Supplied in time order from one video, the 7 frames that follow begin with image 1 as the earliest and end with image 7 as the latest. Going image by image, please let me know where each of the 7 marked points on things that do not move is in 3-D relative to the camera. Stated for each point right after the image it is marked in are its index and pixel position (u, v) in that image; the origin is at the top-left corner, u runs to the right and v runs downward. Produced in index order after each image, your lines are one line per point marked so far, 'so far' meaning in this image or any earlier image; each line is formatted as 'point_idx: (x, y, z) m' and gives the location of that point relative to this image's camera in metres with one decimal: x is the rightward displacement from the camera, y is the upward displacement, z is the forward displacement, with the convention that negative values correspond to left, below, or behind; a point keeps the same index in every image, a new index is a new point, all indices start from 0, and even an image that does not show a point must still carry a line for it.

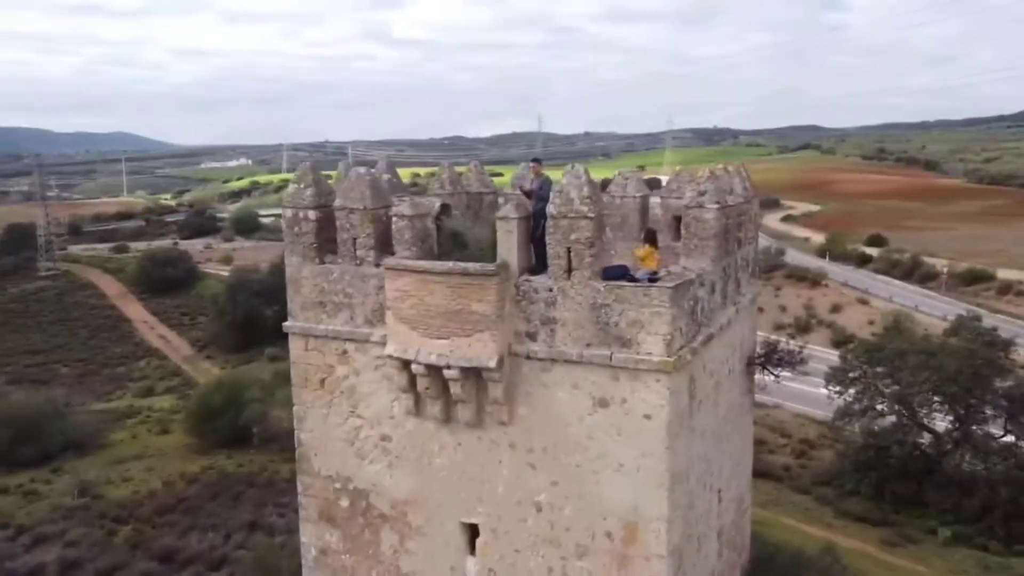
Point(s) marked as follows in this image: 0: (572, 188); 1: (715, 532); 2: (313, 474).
0: (+0.5, +0.9, +7.0) m
1: (+2.2, -2.6, +8.8) m
2: (-2.2, -2.0, +8.8) m
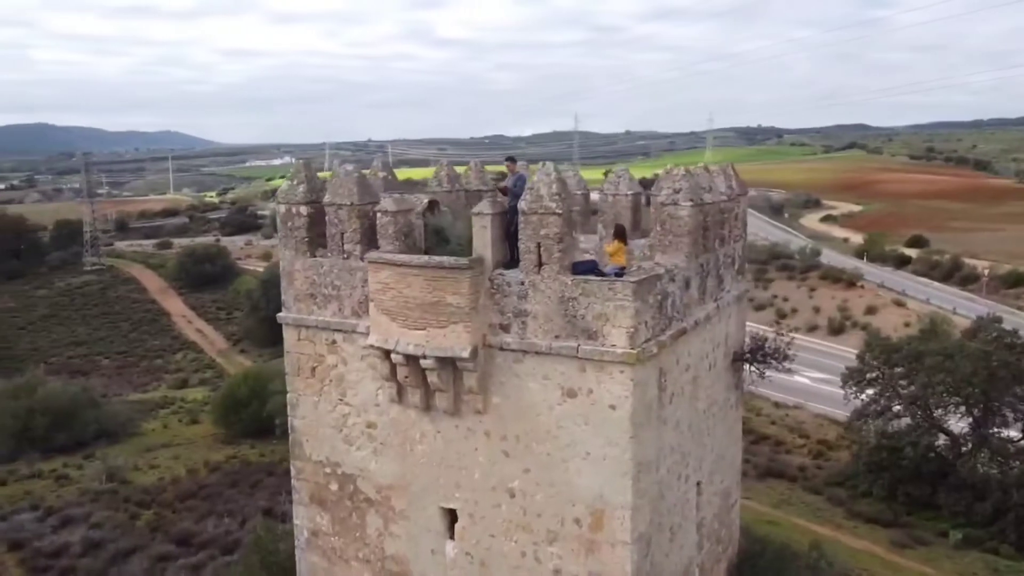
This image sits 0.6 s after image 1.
0: (+0.3, +0.9, +7.3) m
1: (+2.0, -2.6, +9.0) m
2: (-2.3, -1.9, +9.2) m
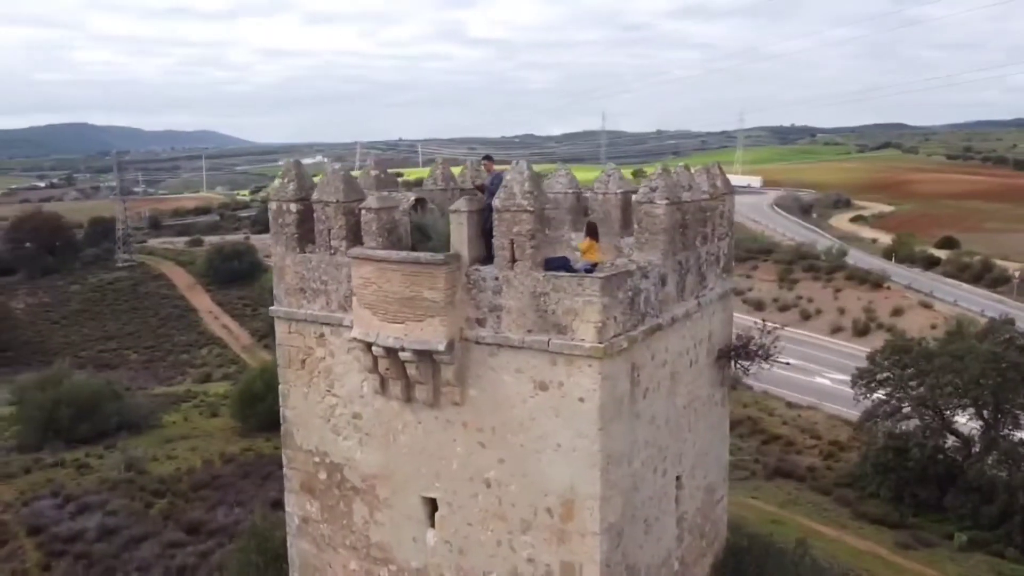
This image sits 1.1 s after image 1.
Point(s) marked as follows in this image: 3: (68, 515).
0: (0.0, +1.0, +7.5) m
1: (+1.8, -2.6, +9.1) m
2: (-2.5, -1.9, +9.5) m
3: (-9.2, -4.7, +16.8) m
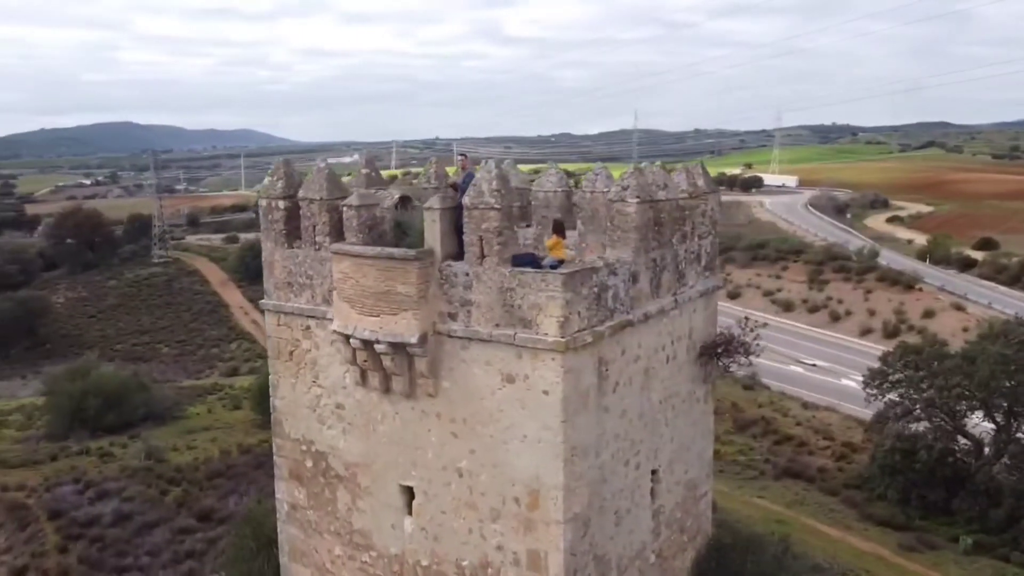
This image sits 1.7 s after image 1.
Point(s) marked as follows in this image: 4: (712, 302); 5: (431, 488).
0: (-0.3, +1.0, +7.7) m
1: (+1.5, -2.5, +9.3) m
2: (-2.8, -1.8, +9.8) m
3: (-9.1, -4.6, +17.4) m
4: (+2.6, -0.2, +10.4) m
5: (-0.9, -2.1, +8.6) m
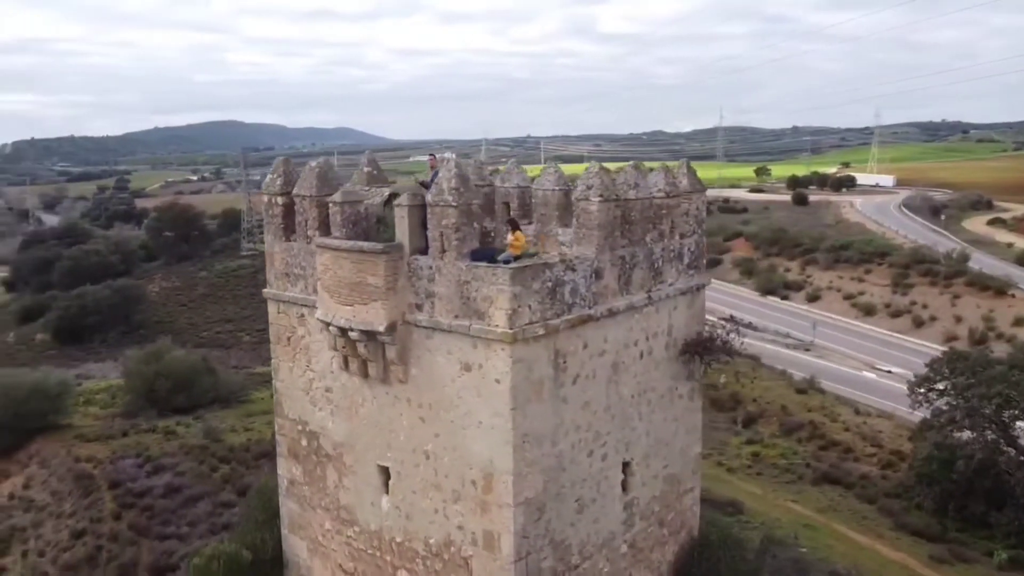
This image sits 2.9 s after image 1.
0: (-0.7, +1.1, +8.2) m
1: (+1.2, -2.5, +9.5) m
2: (-3.0, -1.7, +10.6) m
3: (-8.5, -4.3, +18.8) m
4: (+2.4, -0.2, +10.5) m
5: (-1.2, -2.0, +9.1) m
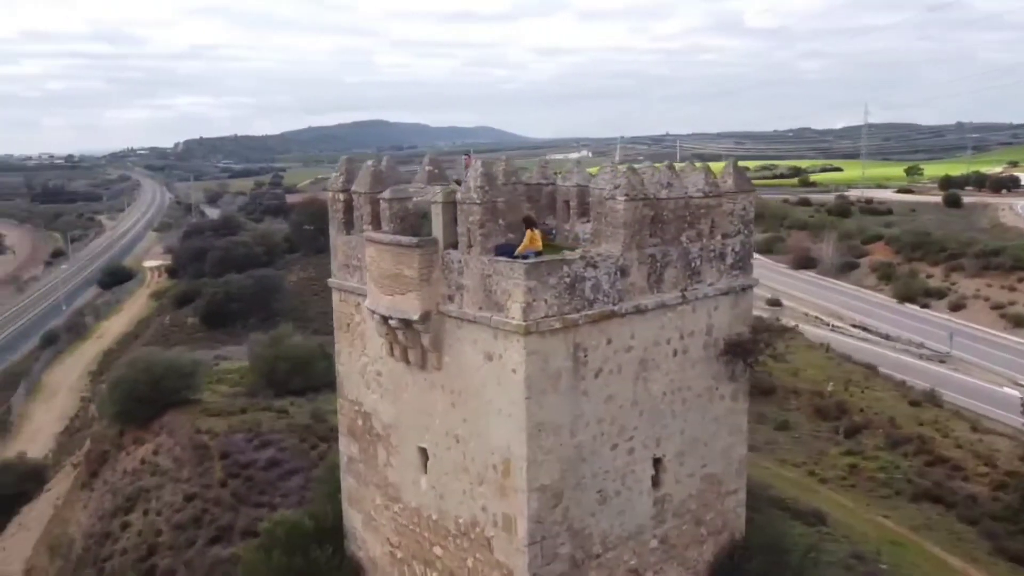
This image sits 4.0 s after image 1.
0: (-0.4, +1.2, +8.7) m
1: (+1.6, -2.5, +9.7) m
2: (-2.4, -1.6, +11.4) m
3: (-6.6, -4.0, +20.4) m
4: (+3.0, -0.2, +10.5) m
5: (-0.9, -1.9, +9.7) m
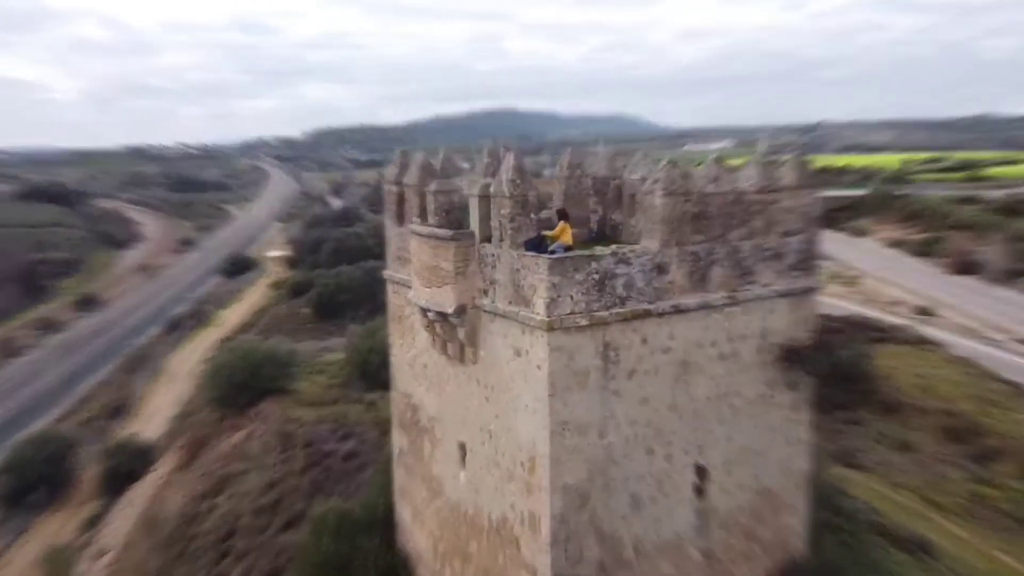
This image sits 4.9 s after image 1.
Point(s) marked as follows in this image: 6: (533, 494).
0: (-0.1, +1.2, +8.6) m
1: (+1.9, -2.5, +9.3) m
2: (-1.6, -1.4, +11.6) m
3: (-4.4, -3.8, +21.2) m
4: (+3.5, -0.2, +9.8) m
5: (-0.5, -1.9, +9.7) m
6: (+0.2, -2.2, +8.6) m
